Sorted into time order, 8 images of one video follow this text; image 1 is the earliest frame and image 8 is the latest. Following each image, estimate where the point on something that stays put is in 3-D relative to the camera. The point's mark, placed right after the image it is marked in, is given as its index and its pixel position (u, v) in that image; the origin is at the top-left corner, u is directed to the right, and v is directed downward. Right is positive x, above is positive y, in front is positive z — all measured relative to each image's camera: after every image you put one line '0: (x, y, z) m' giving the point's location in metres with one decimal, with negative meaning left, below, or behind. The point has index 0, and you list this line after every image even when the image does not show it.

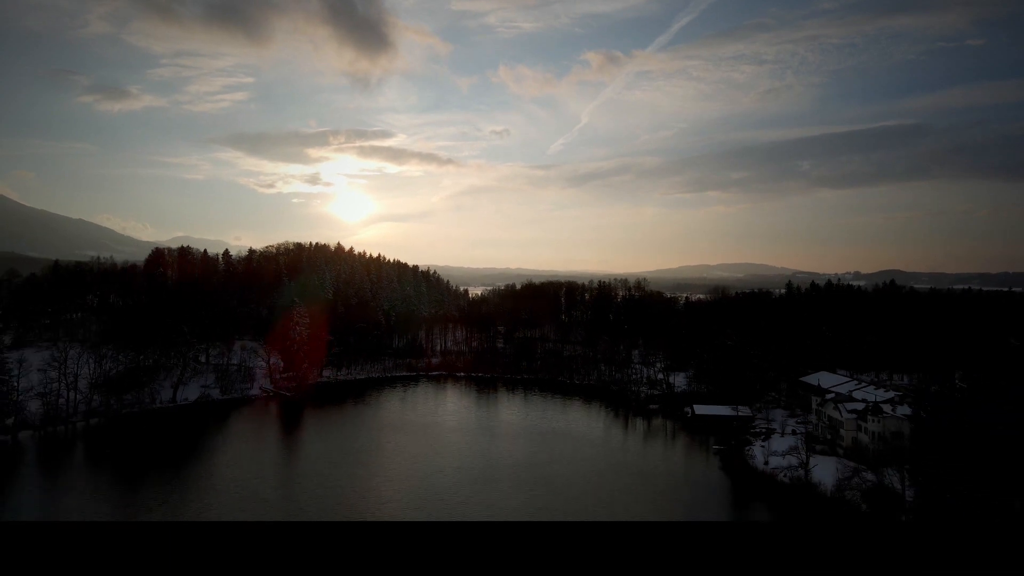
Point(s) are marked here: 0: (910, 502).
0: (+13.4, -7.3, +18.1) m
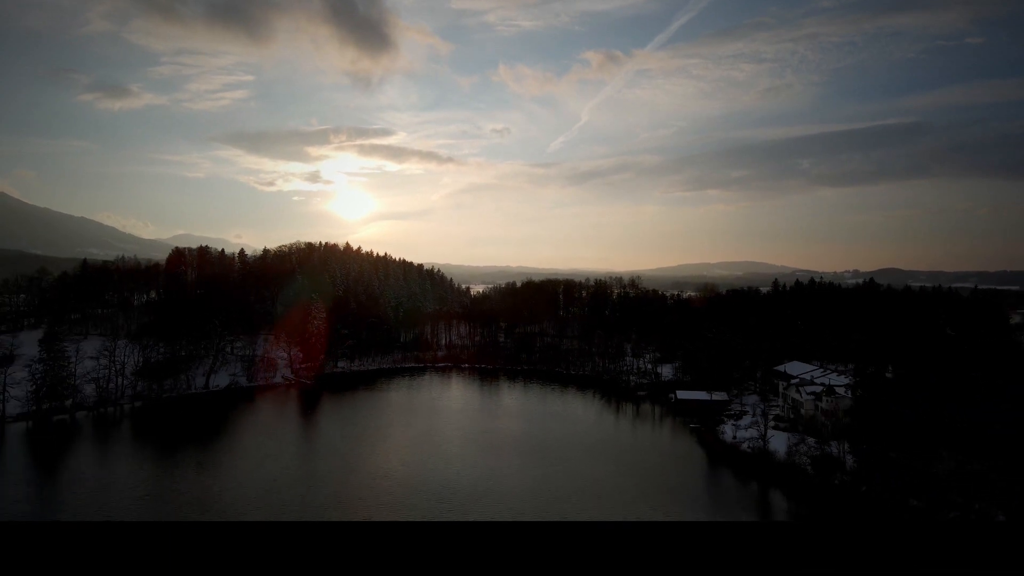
0: (+13.5, -7.2, +21.3) m
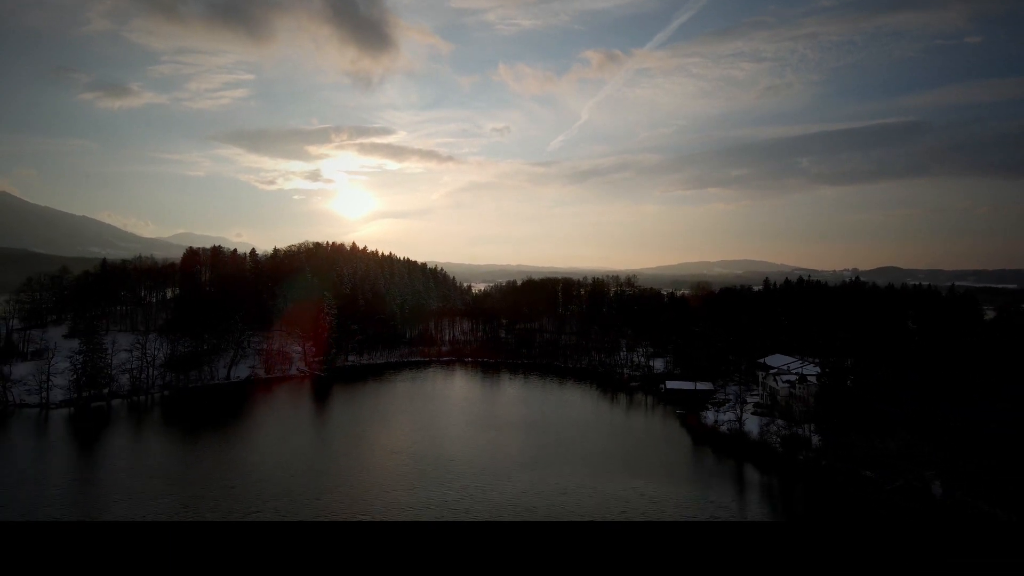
0: (+13.5, -7.1, +23.7) m
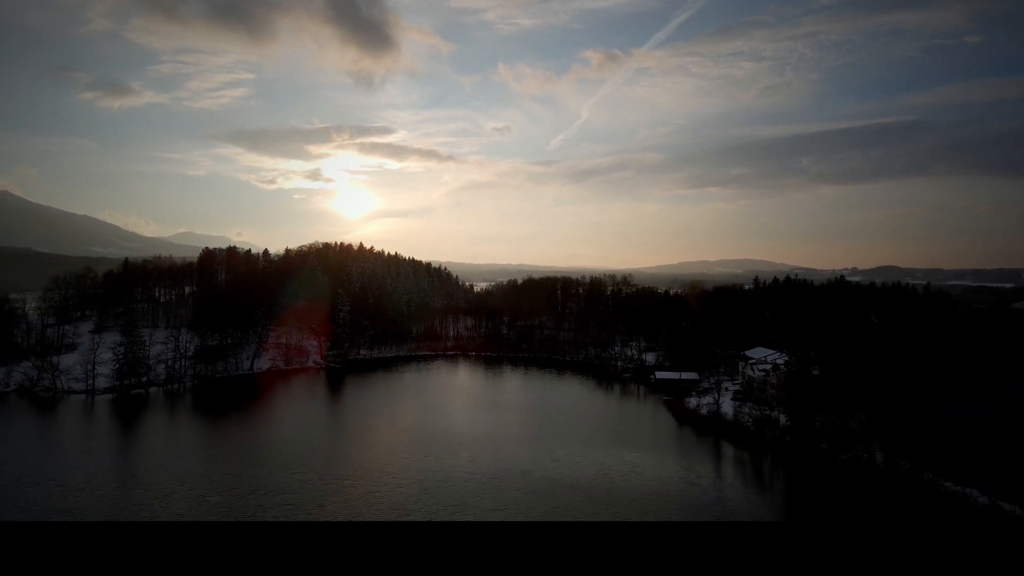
0: (+13.7, -6.9, +26.7) m
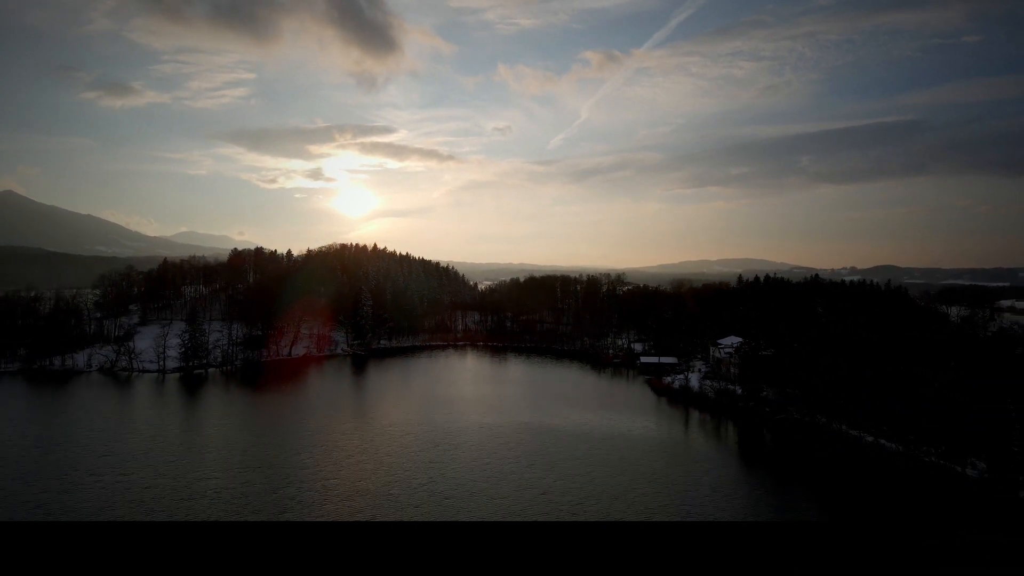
0: (+14.0, -6.7, +32.5) m
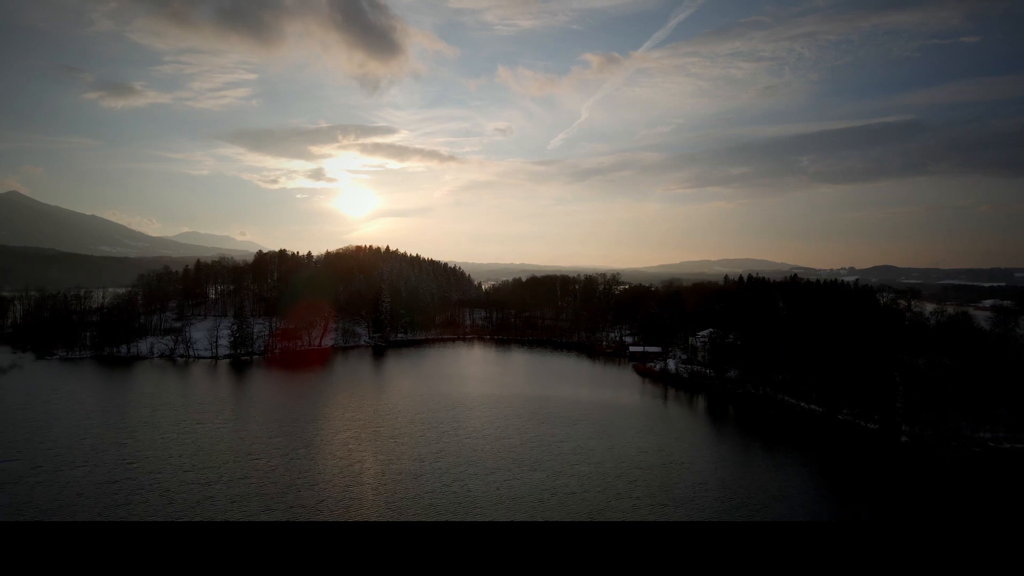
0: (+14.4, -6.5, +38.4) m
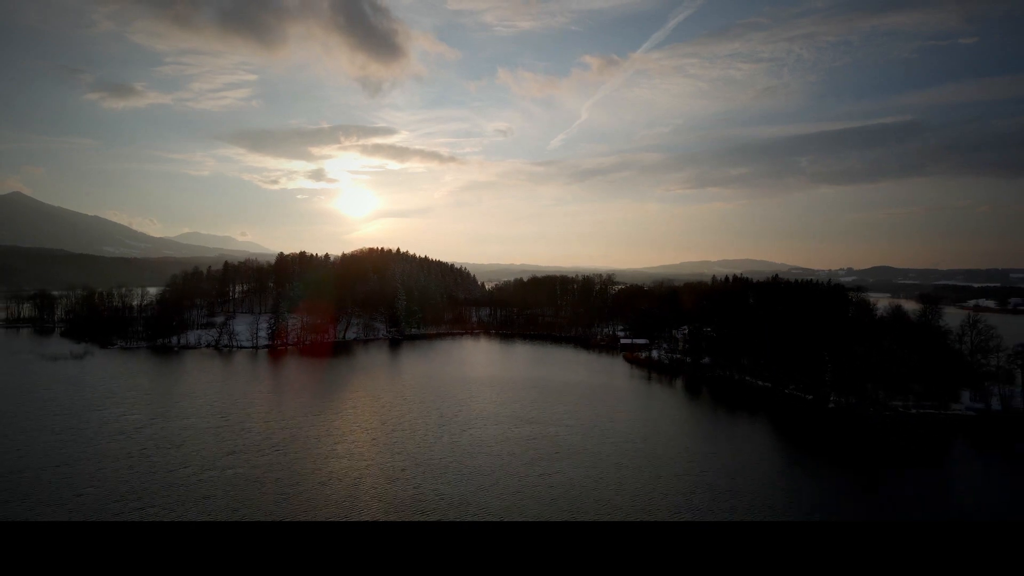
0: (+14.8, -6.4, +44.3) m
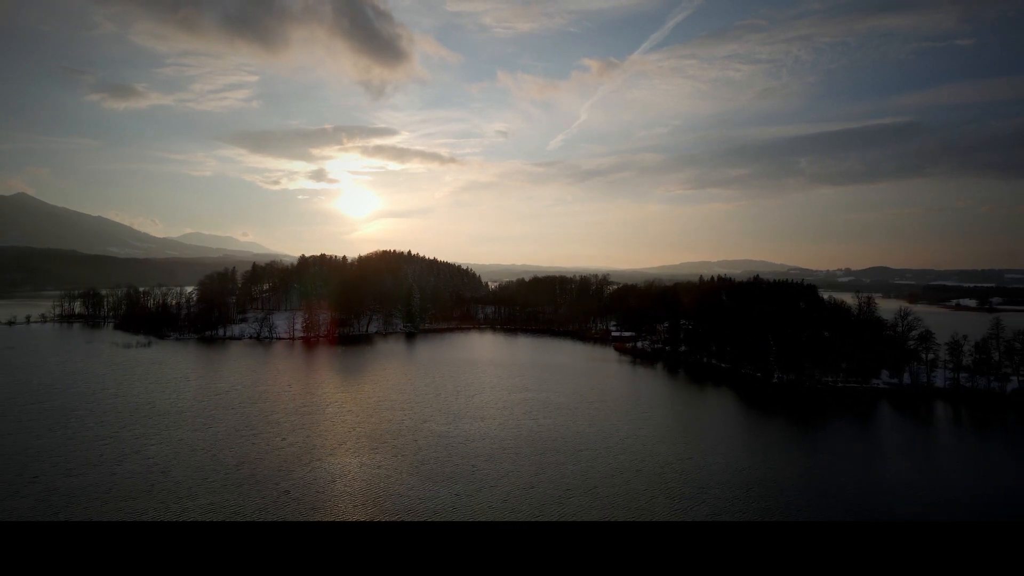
0: (+15.3, -6.2, +51.5) m
